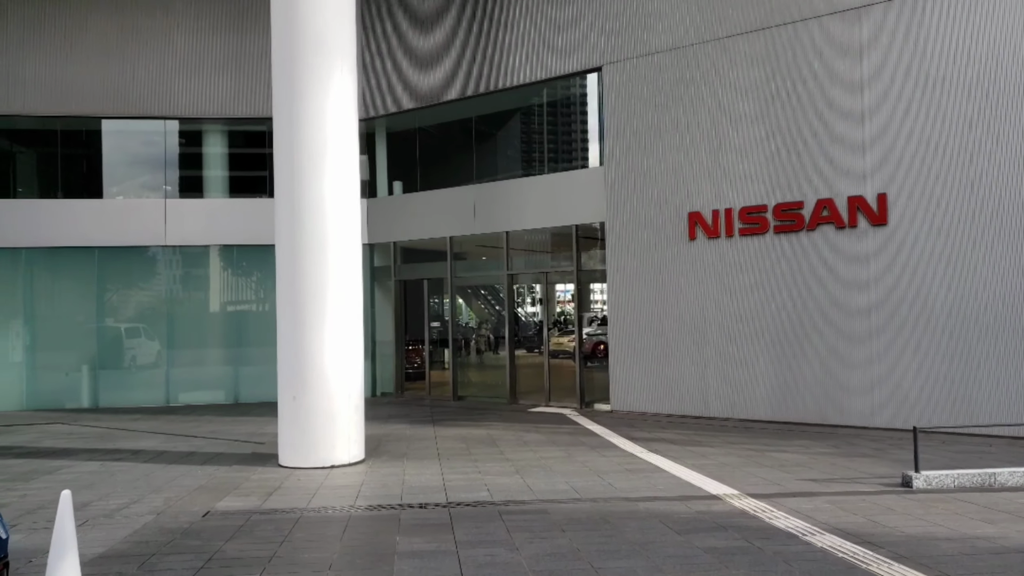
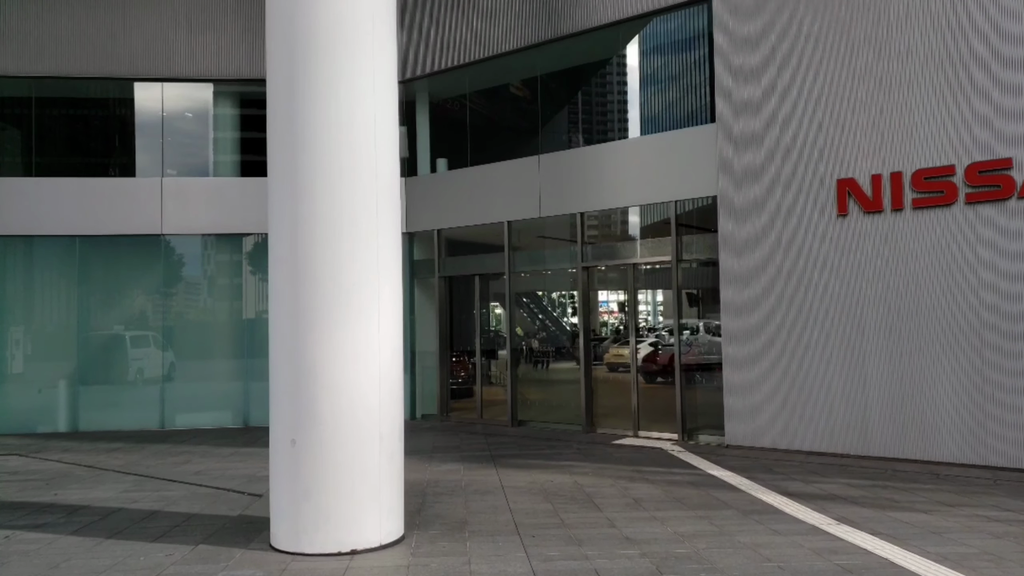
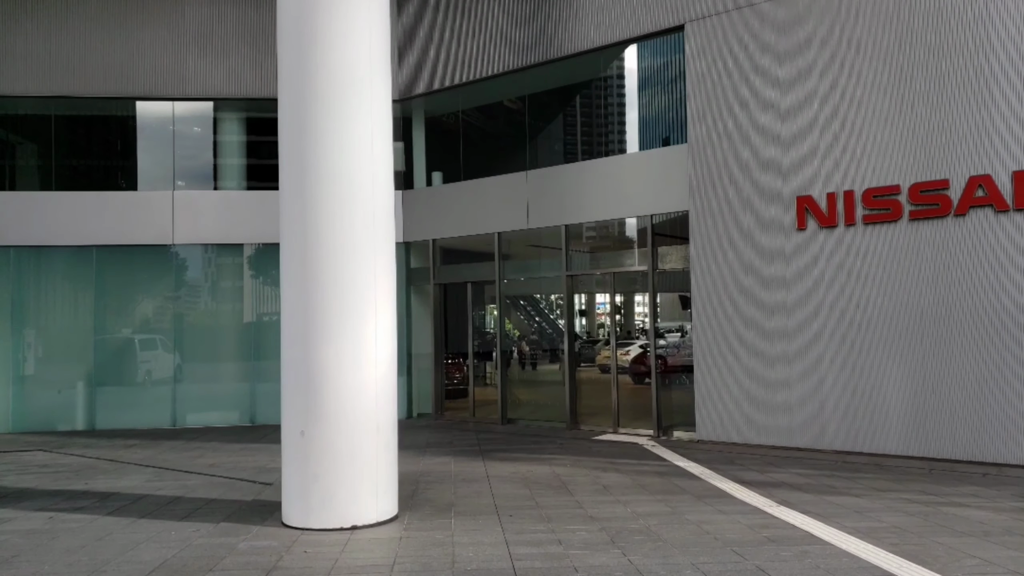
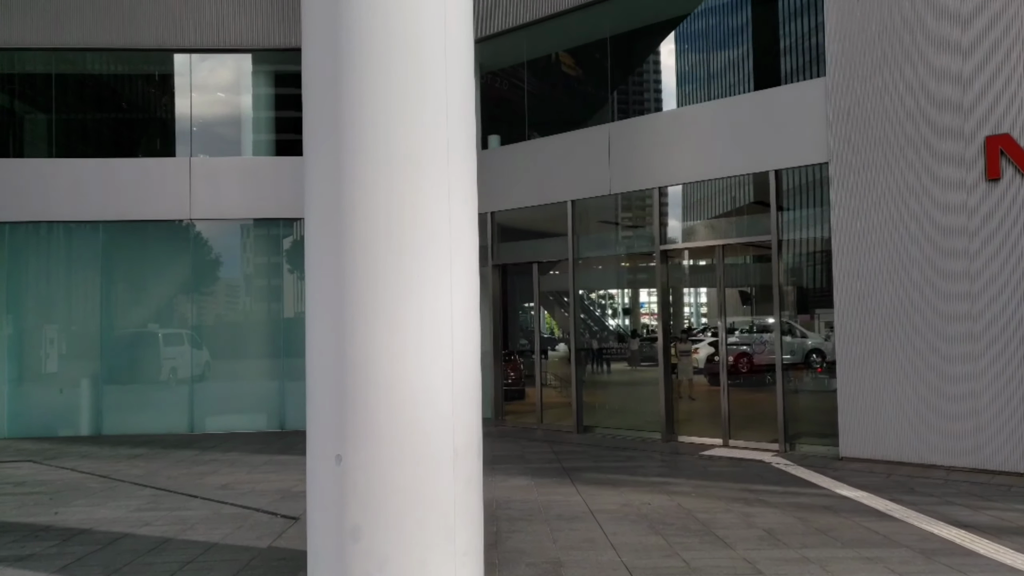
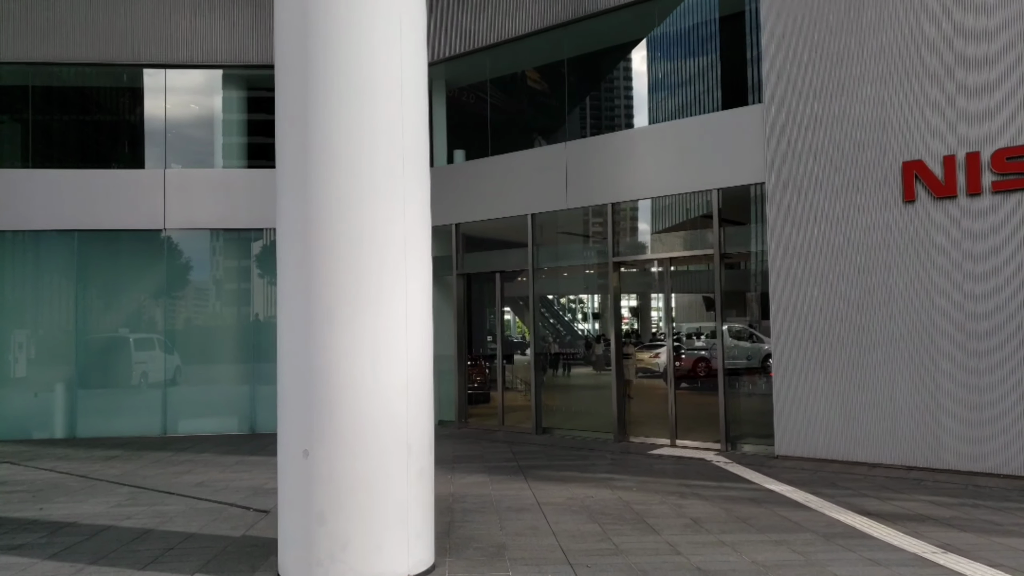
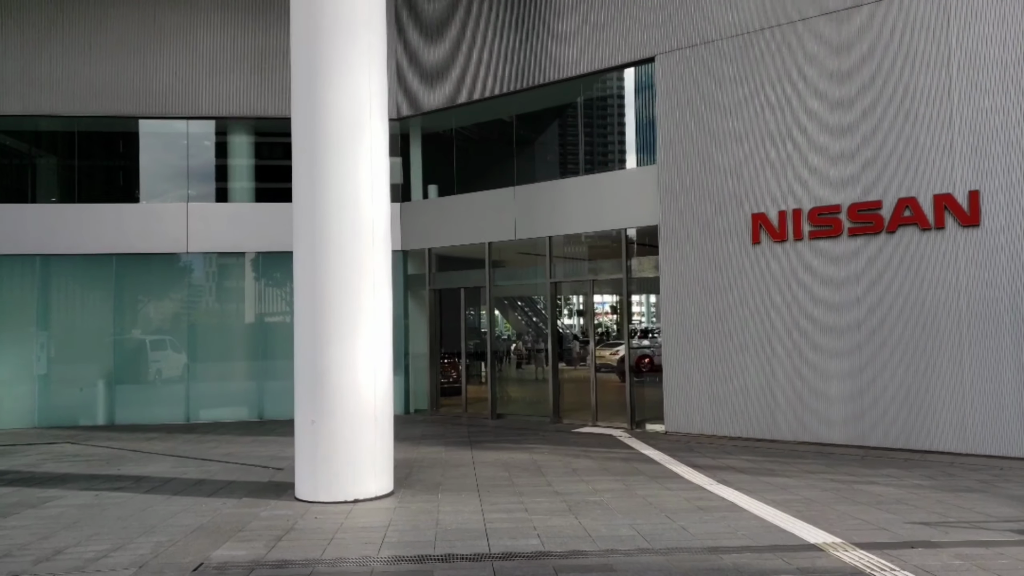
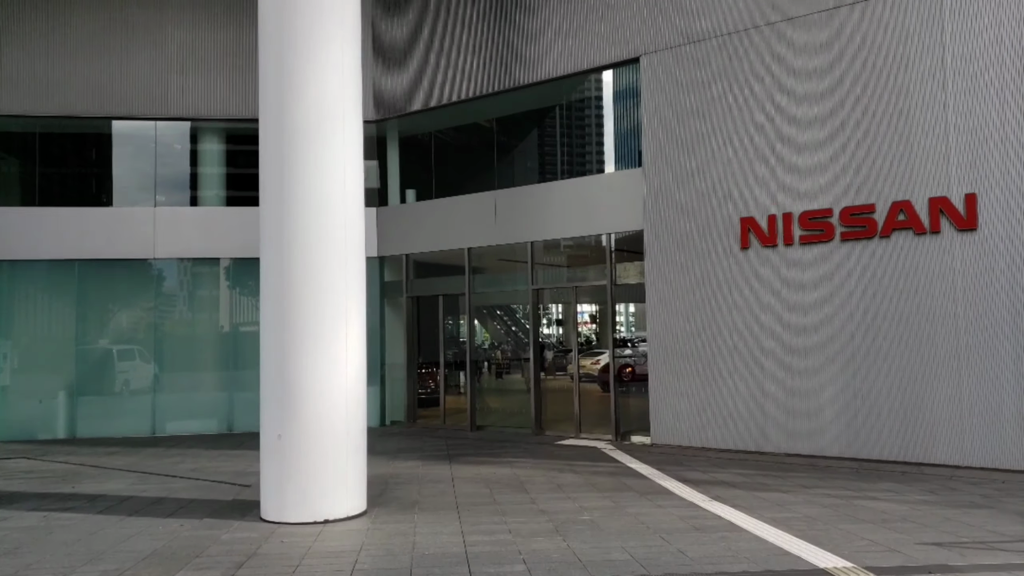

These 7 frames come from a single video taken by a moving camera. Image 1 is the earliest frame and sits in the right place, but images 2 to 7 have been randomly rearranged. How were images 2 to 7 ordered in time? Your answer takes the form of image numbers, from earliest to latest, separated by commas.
6, 7, 3, 2, 5, 4
